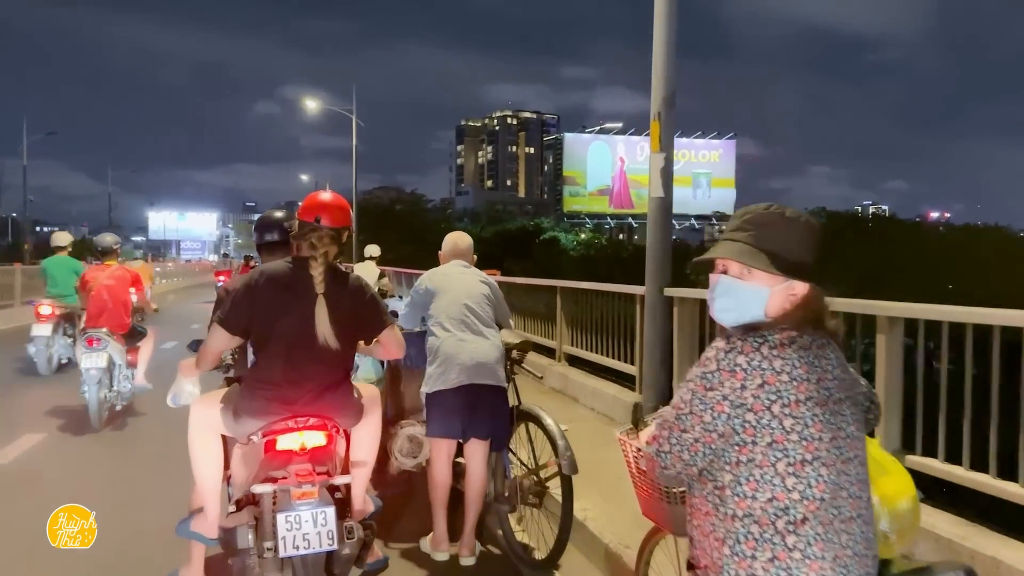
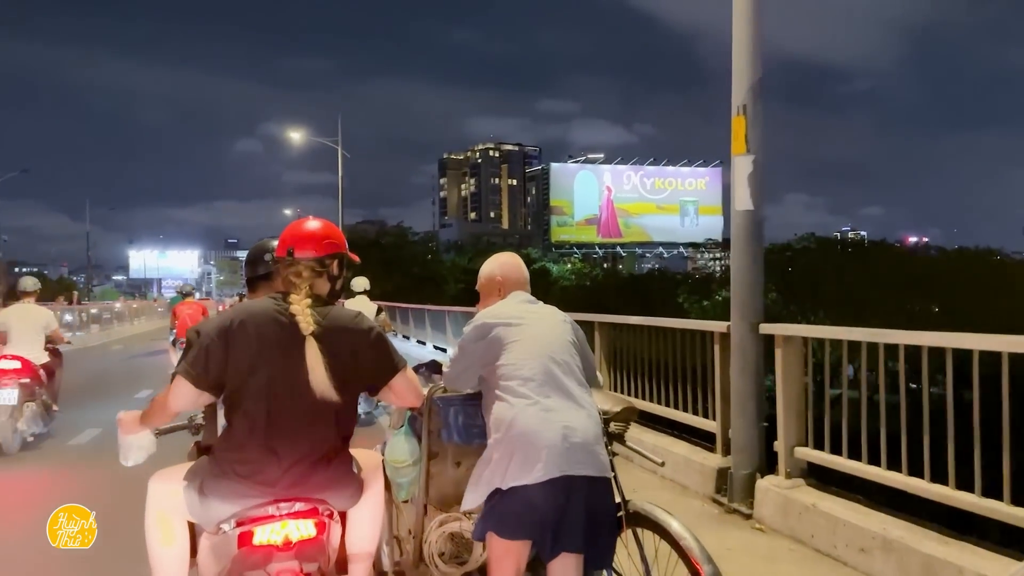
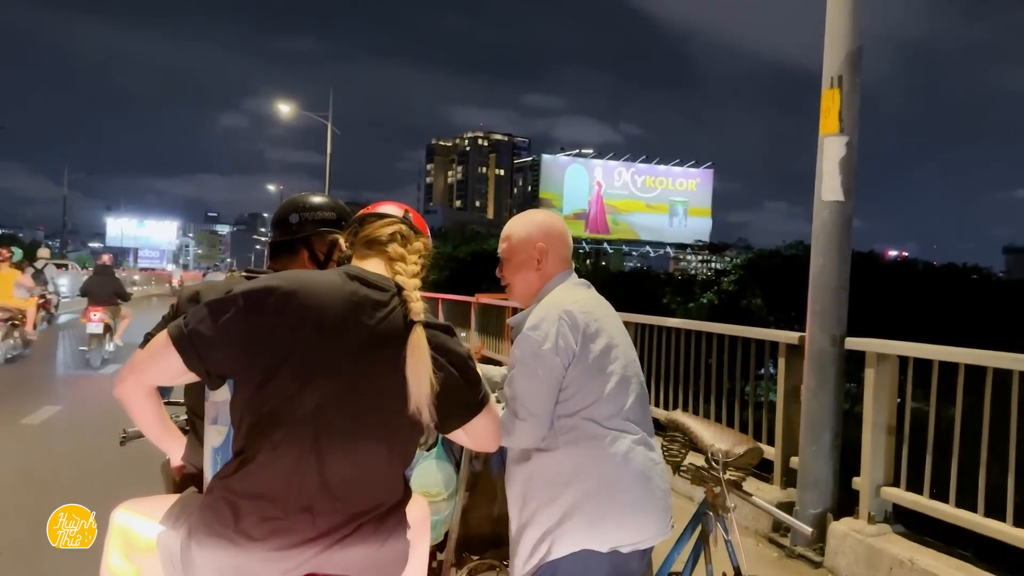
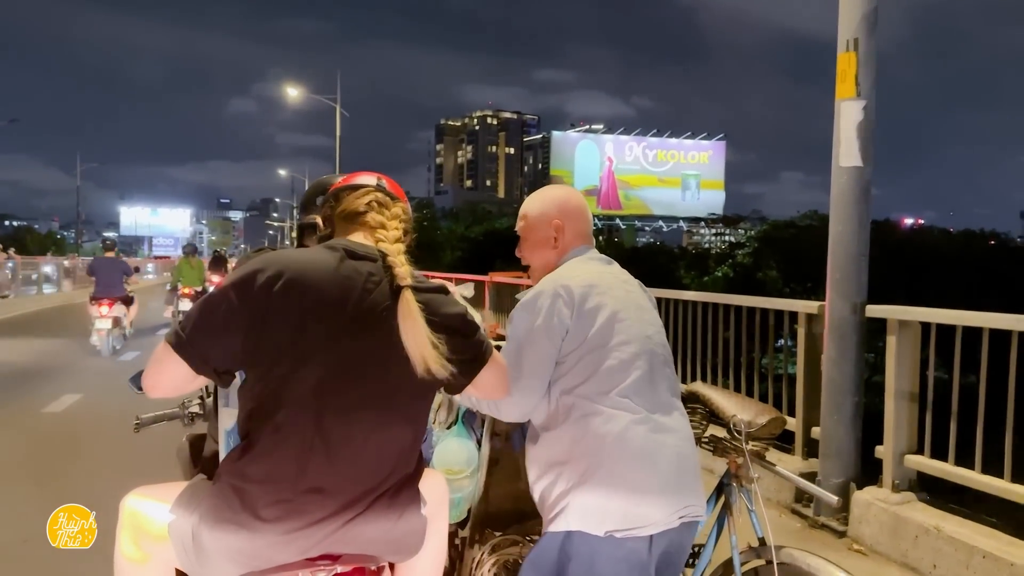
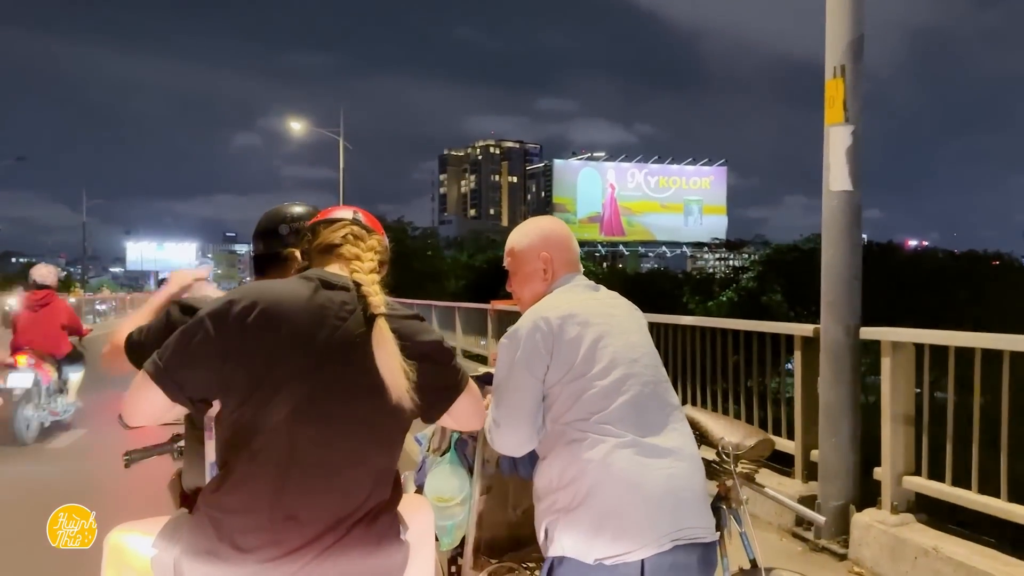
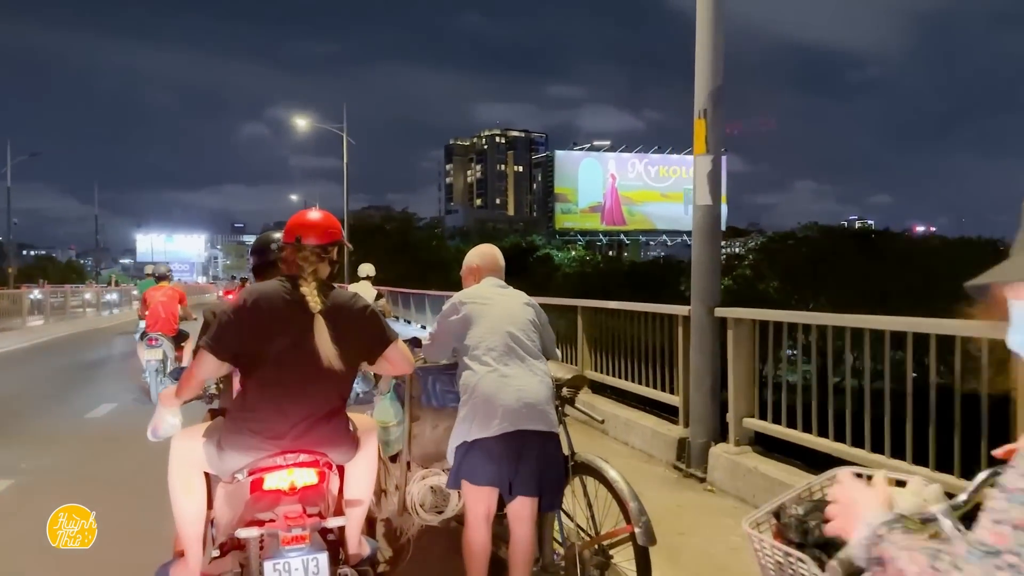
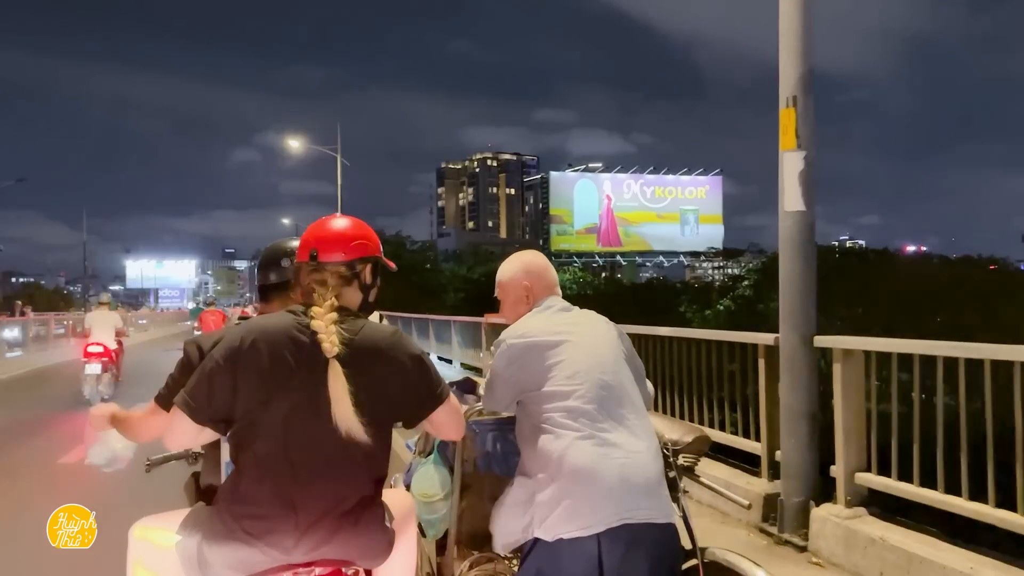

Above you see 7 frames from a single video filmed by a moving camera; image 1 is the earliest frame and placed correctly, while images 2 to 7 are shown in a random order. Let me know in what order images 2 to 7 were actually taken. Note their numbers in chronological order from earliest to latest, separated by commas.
6, 2, 7, 5, 4, 3
